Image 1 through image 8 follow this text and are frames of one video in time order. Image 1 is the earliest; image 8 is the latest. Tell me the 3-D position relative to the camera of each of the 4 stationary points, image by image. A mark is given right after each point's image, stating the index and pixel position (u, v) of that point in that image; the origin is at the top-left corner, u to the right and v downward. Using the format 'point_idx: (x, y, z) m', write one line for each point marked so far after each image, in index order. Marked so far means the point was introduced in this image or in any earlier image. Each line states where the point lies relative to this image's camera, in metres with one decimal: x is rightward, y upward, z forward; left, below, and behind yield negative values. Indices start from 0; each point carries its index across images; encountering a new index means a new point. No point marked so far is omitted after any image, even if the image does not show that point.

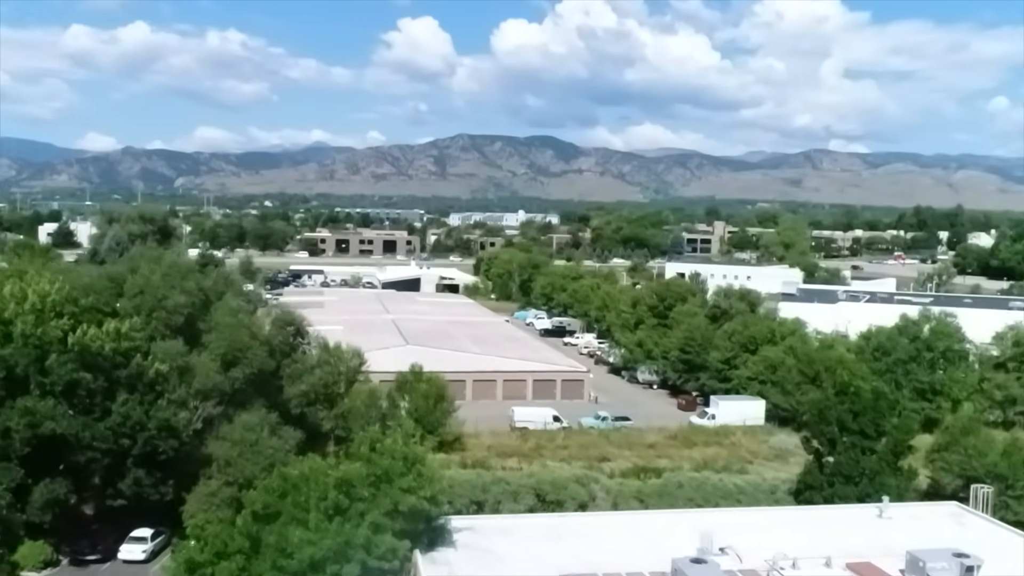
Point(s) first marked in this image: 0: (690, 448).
0: (+1.3, -1.2, +7.3) m
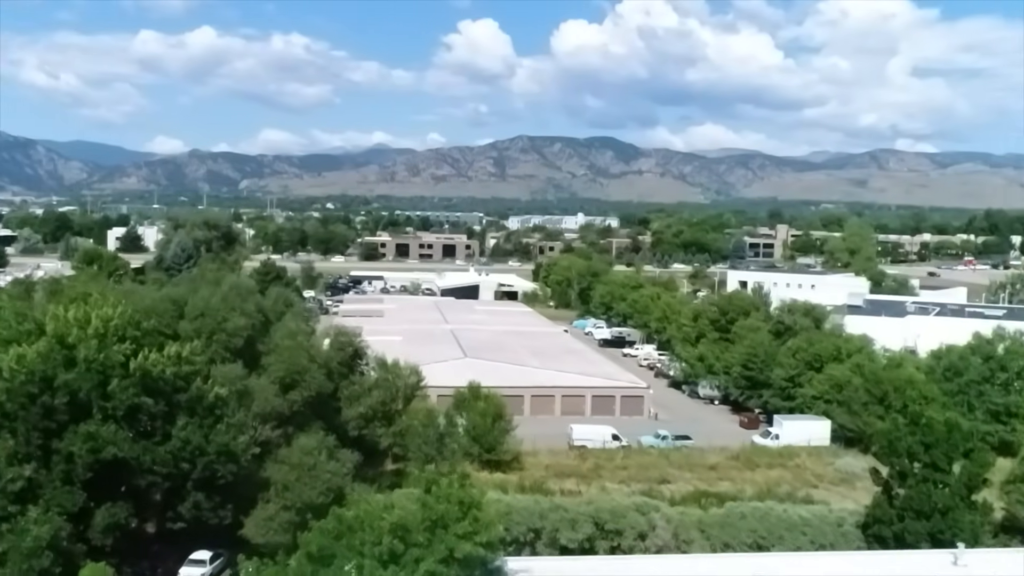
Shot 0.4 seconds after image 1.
0: (+1.7, -1.3, +7.2) m
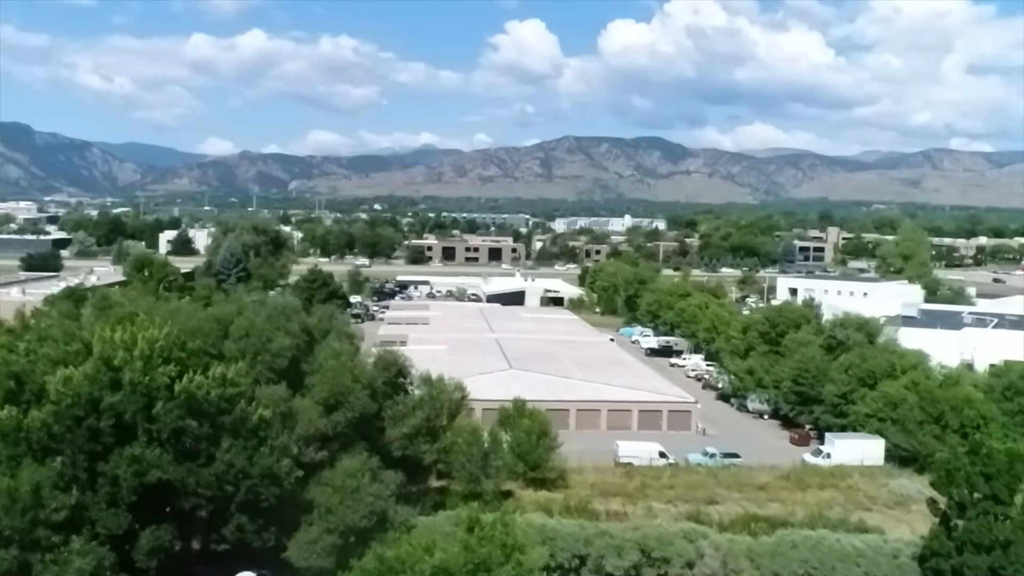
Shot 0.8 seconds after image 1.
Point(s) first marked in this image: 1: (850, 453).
0: (+2.0, -1.4, +7.0) m
1: (+2.6, -1.2, +7.7) m
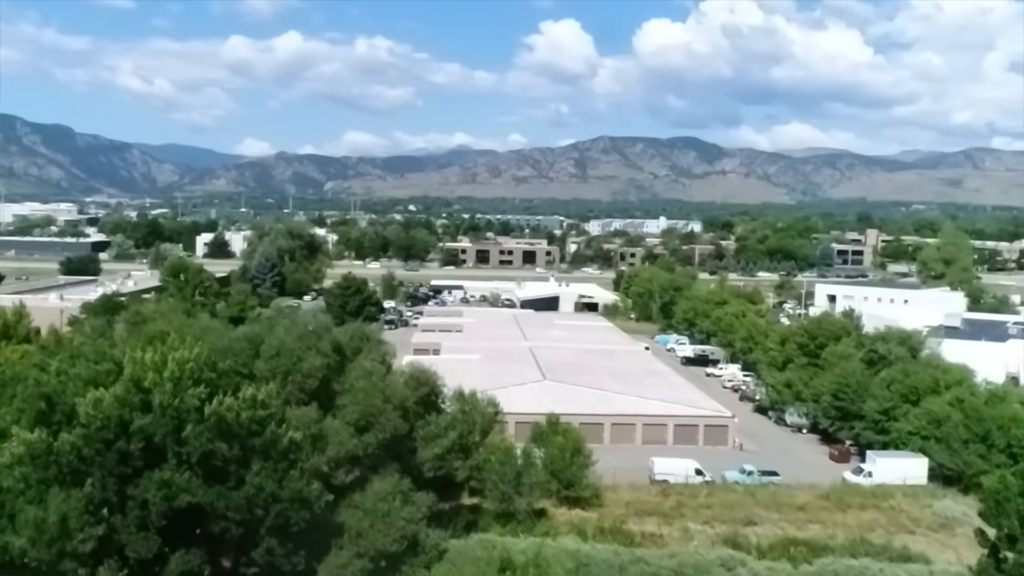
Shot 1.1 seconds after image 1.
0: (+2.2, -1.5, +6.9) m
1: (+2.8, -1.4, +7.5) m
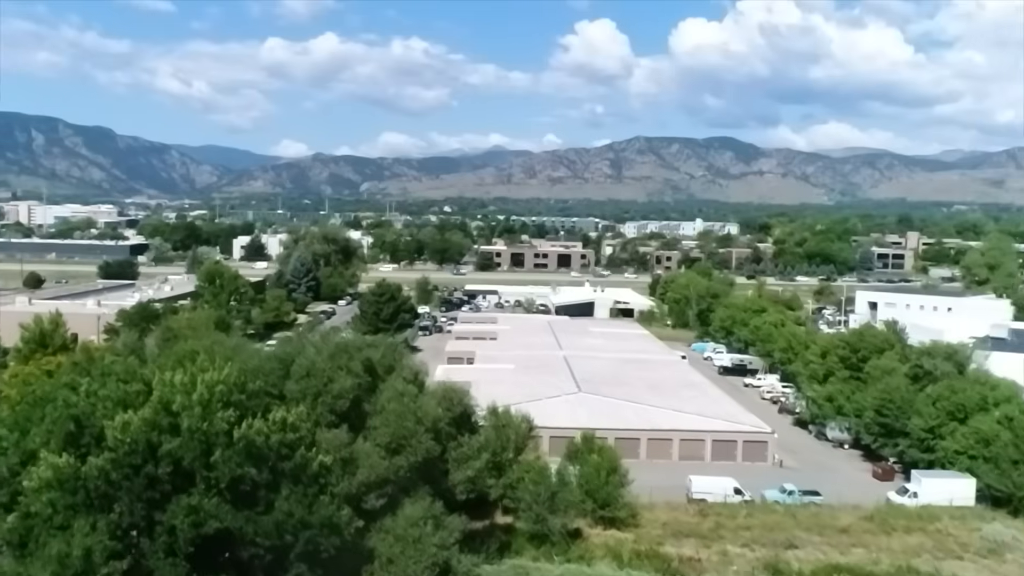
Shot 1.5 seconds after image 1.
0: (+2.5, -1.6, +6.7) m
1: (+3.1, -1.5, +7.3) m
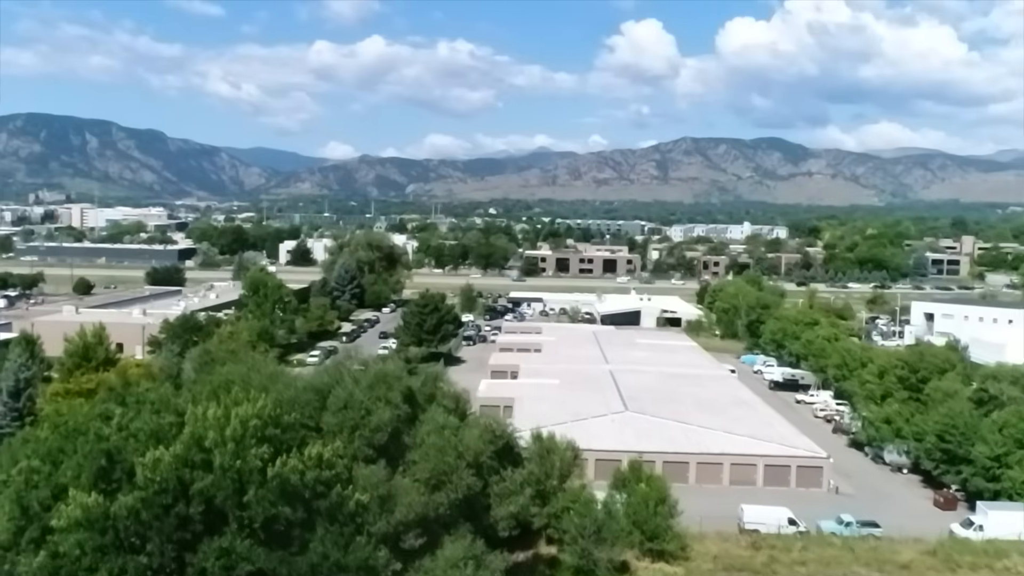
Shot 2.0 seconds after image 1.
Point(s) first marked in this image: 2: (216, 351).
0: (+2.8, -1.8, +6.3) m
1: (+3.4, -1.6, +6.9) m
2: (-2.3, -0.5, +8.1) m
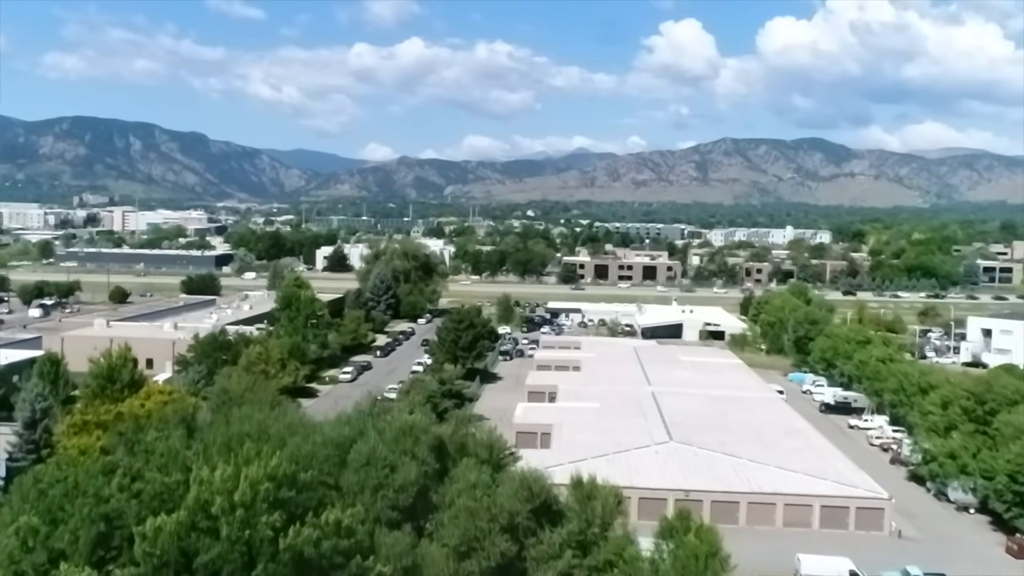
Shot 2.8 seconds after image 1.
0: (+3.0, -2.0, +5.7) m
1: (+3.6, -1.8, +6.3) m
2: (-2.1, -0.7, +7.7) m
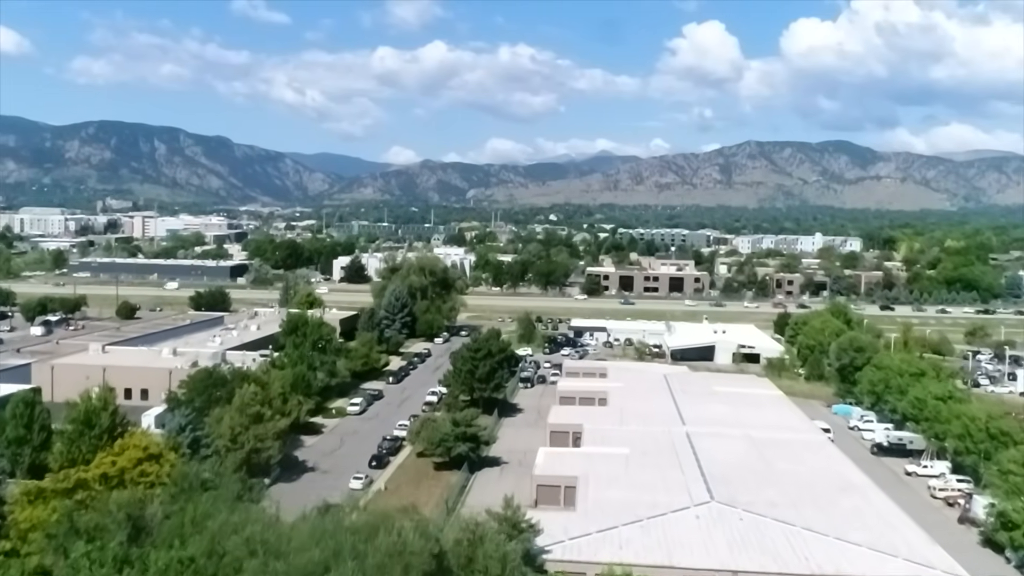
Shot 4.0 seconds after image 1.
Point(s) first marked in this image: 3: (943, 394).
0: (+3.1, -2.3, +4.6) m
1: (+3.7, -2.1, +5.2) m
2: (-1.9, -1.0, +6.7) m
3: (+4.7, -1.1, +11.0) m
